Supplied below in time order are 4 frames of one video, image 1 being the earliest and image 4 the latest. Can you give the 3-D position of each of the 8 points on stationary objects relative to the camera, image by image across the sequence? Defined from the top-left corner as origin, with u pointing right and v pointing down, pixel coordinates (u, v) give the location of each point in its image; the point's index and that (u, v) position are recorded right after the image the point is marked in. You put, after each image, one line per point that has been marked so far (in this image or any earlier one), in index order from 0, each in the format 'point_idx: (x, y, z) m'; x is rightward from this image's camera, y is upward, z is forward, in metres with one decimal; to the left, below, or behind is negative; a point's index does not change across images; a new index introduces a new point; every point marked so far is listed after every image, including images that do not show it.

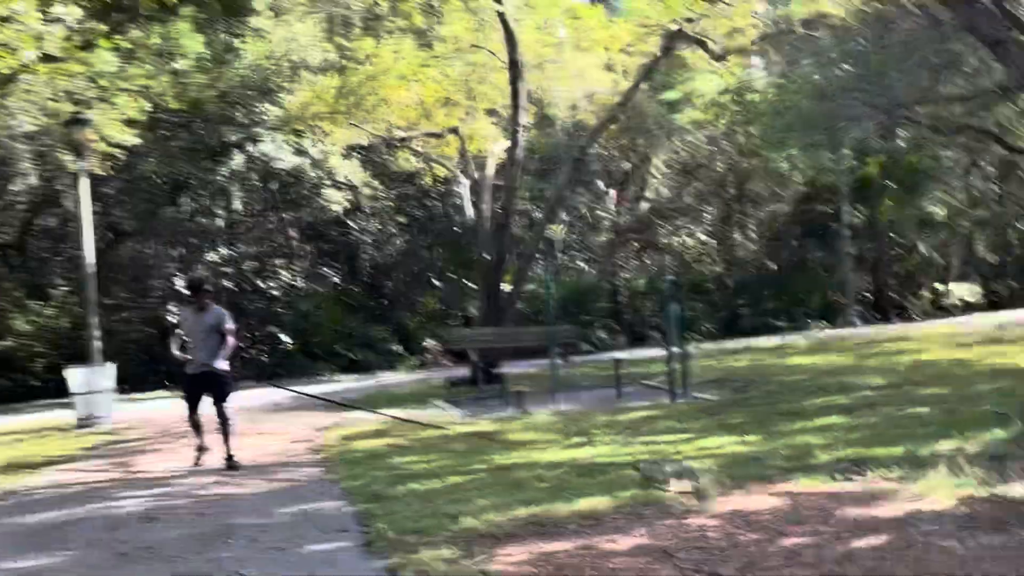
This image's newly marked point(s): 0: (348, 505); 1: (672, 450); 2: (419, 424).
0: (-0.8, -1.0, +6.5) m
1: (+1.0, -0.9, +8.2) m
2: (-0.7, -1.0, +10.1) m
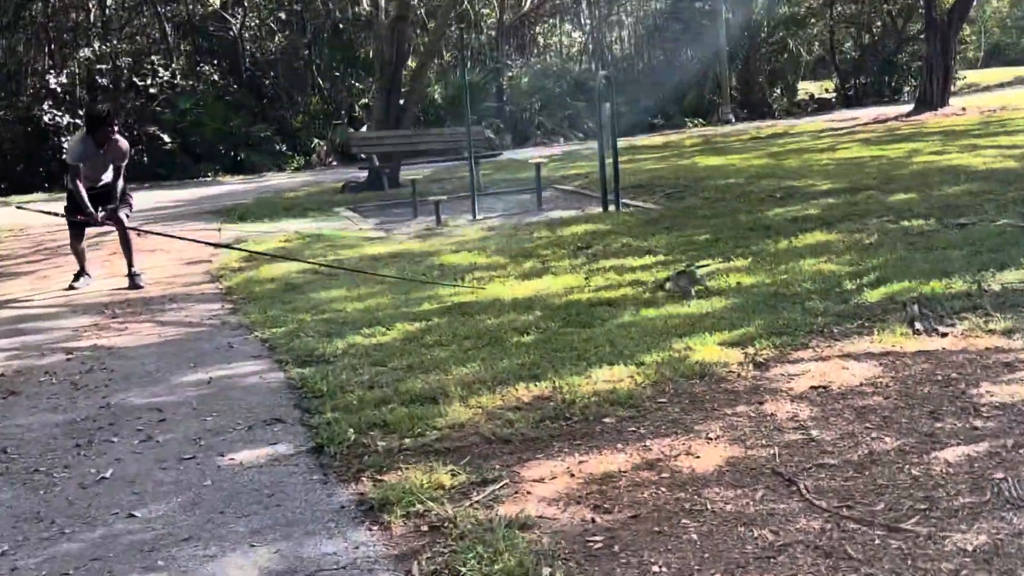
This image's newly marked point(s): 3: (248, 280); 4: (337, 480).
0: (-0.8, -0.3, +4.8) m
1: (+0.7, +0.1, +6.7) m
2: (-1.1, +0.2, +8.4) m
3: (-1.5, 0.0, +7.5) m
4: (-0.5, -0.5, +3.6) m
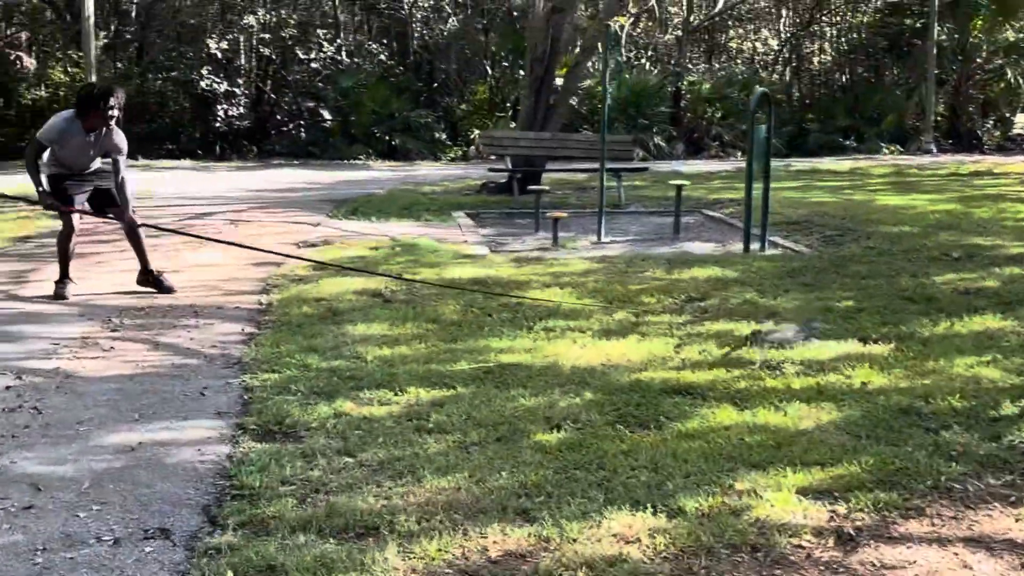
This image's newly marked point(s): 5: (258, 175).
0: (-0.8, -0.5, +3.7) m
1: (+1.0, -0.2, +5.3) m
2: (-0.6, +0.1, +7.2) m
3: (-1.0, 0.0, +6.4) m
4: (-0.6, -0.7, +2.4) m
5: (-3.2, +1.4, +17.2) m
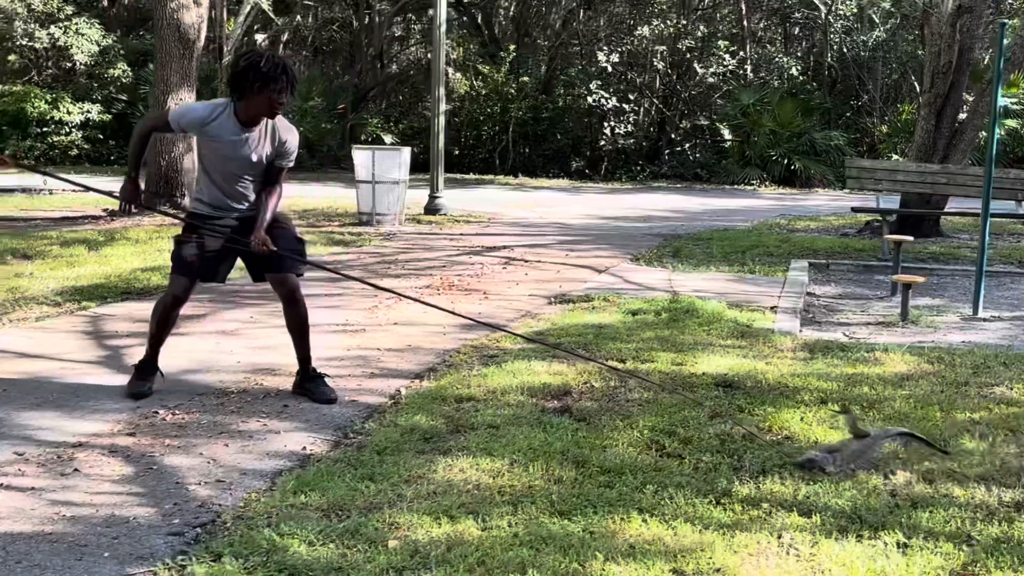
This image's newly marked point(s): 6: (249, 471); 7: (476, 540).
0: (-1.0, -0.7, +1.8) m
1: (+1.3, -0.6, +2.8) m
2: (+0.5, -0.3, +5.1) m
3: (-0.2, -0.3, +4.5) m
4: (-1.2, -0.9, +0.6) m
5: (+1.3, +1.0, +15.4) m
6: (-0.7, -0.5, +3.6) m
7: (-0.1, -0.6, +2.9) m
